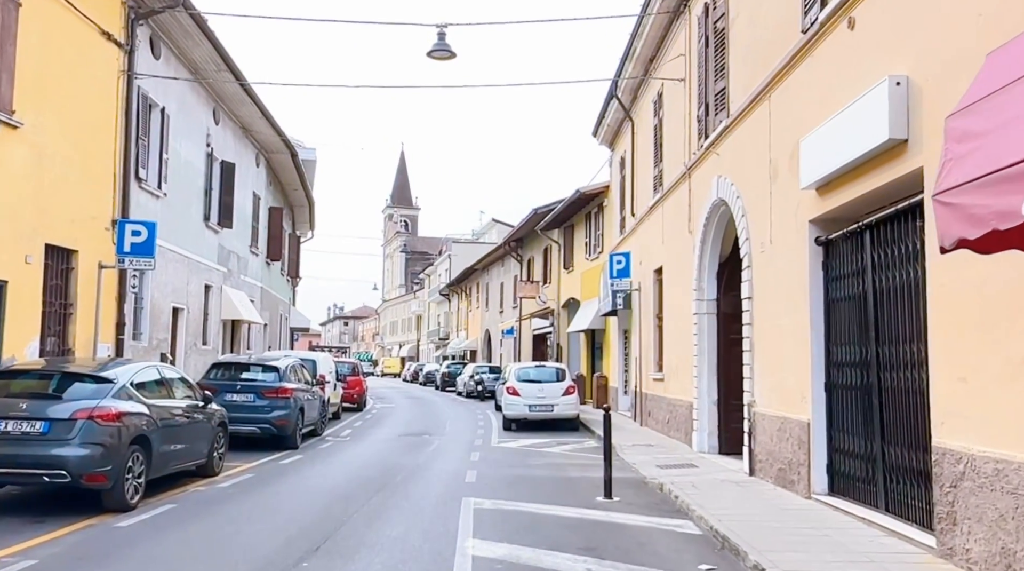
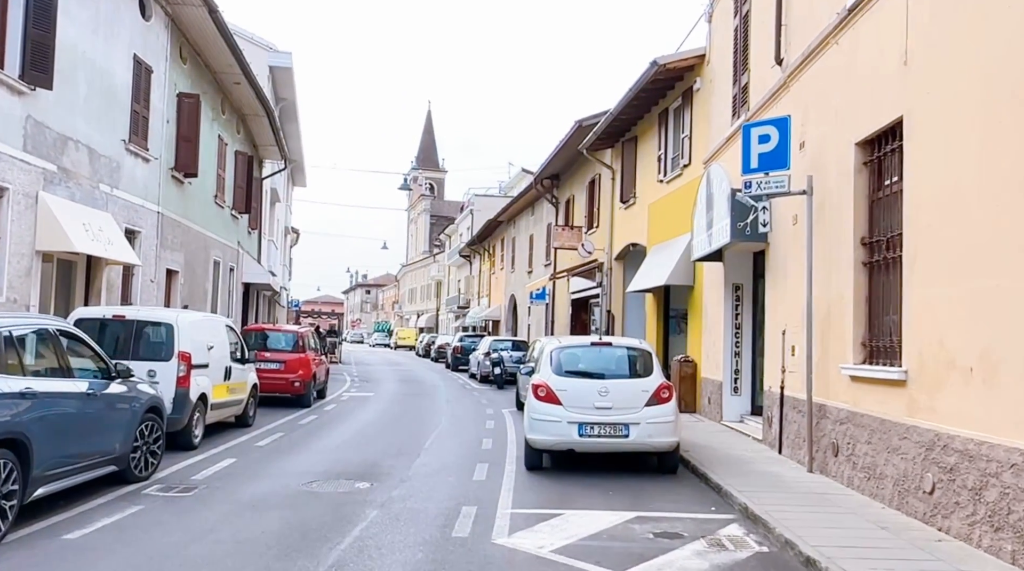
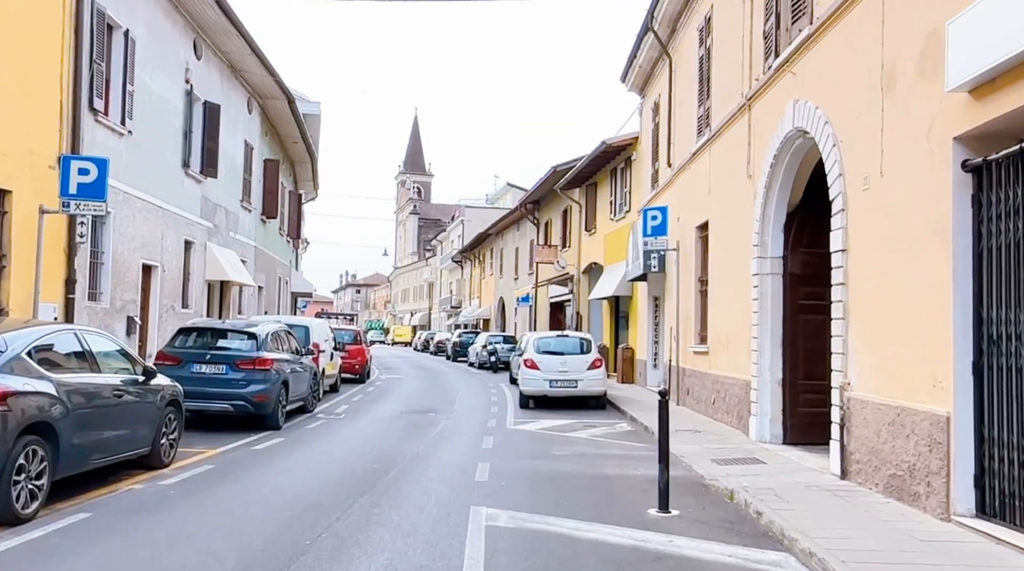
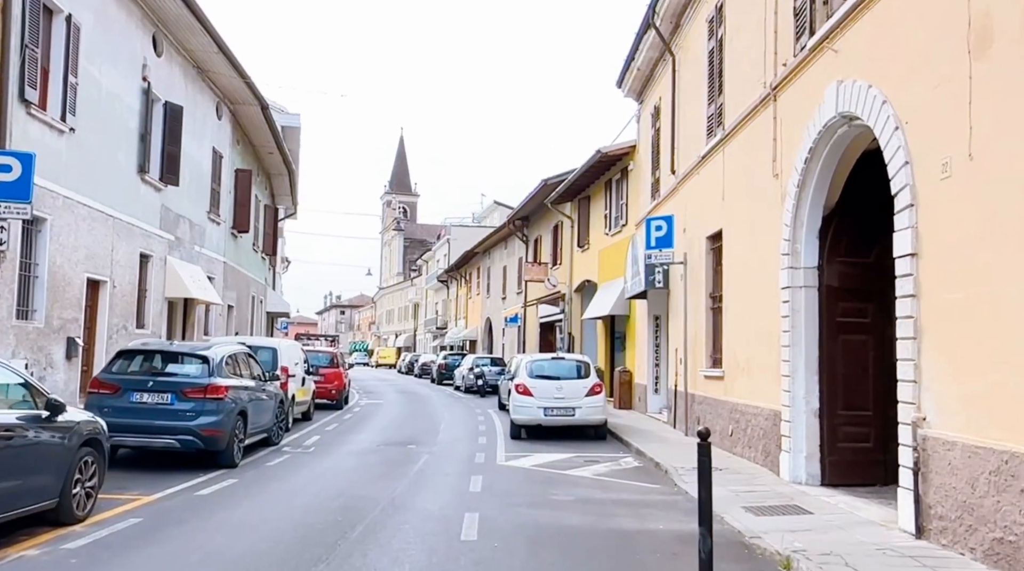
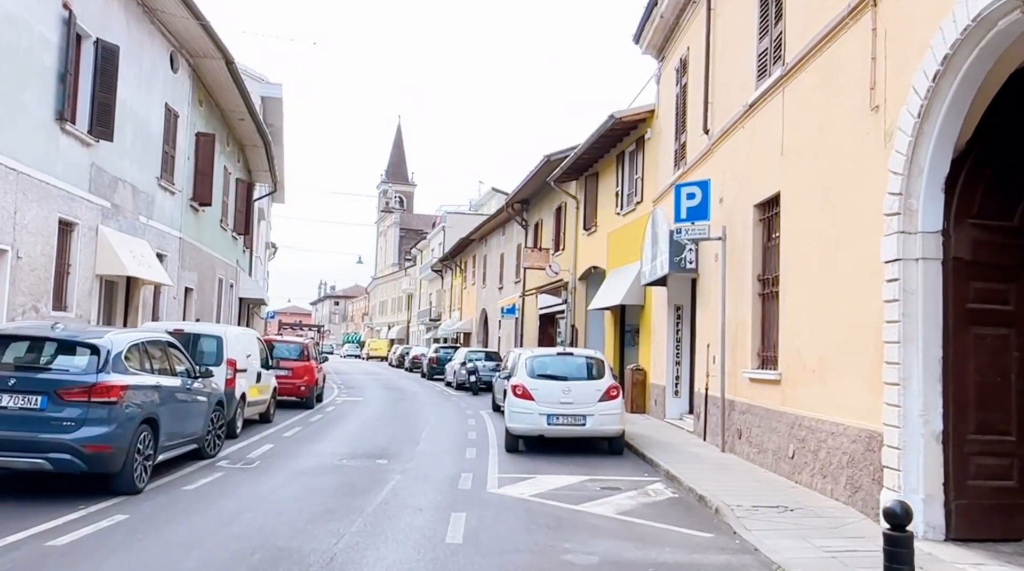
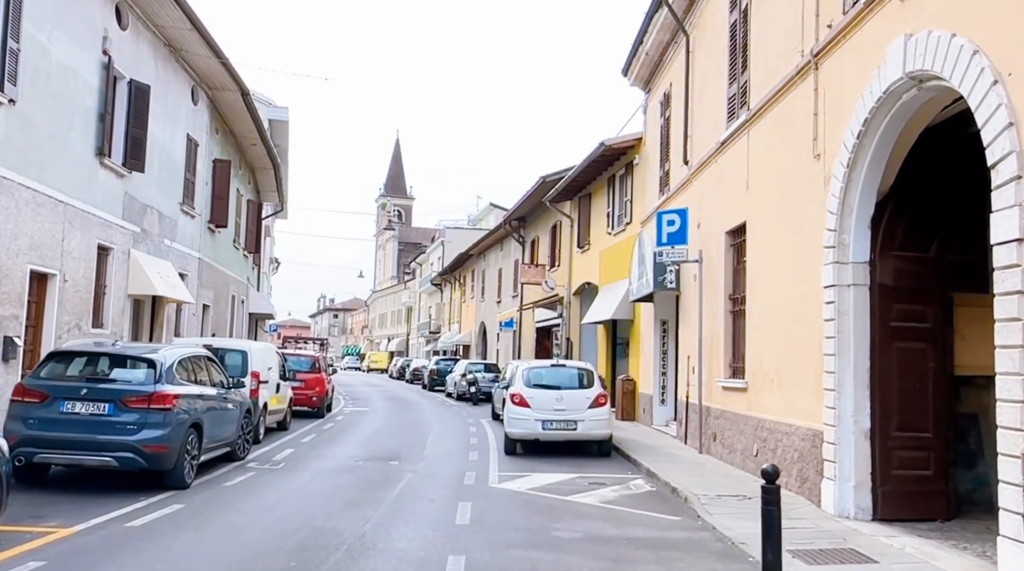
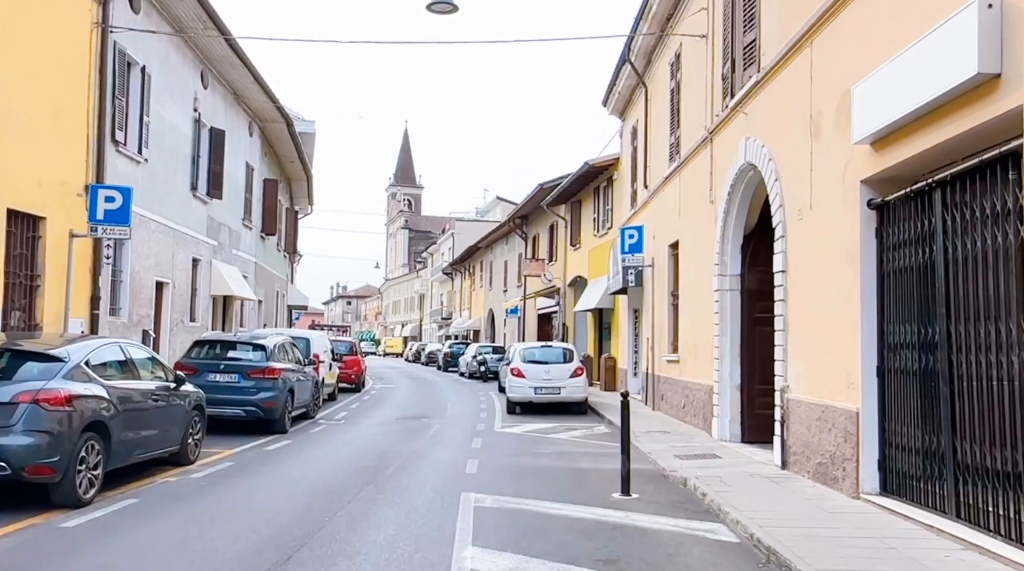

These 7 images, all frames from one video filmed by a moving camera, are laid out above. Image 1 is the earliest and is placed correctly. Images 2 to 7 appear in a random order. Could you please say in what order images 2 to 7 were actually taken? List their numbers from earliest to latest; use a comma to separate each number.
7, 3, 4, 6, 5, 2
